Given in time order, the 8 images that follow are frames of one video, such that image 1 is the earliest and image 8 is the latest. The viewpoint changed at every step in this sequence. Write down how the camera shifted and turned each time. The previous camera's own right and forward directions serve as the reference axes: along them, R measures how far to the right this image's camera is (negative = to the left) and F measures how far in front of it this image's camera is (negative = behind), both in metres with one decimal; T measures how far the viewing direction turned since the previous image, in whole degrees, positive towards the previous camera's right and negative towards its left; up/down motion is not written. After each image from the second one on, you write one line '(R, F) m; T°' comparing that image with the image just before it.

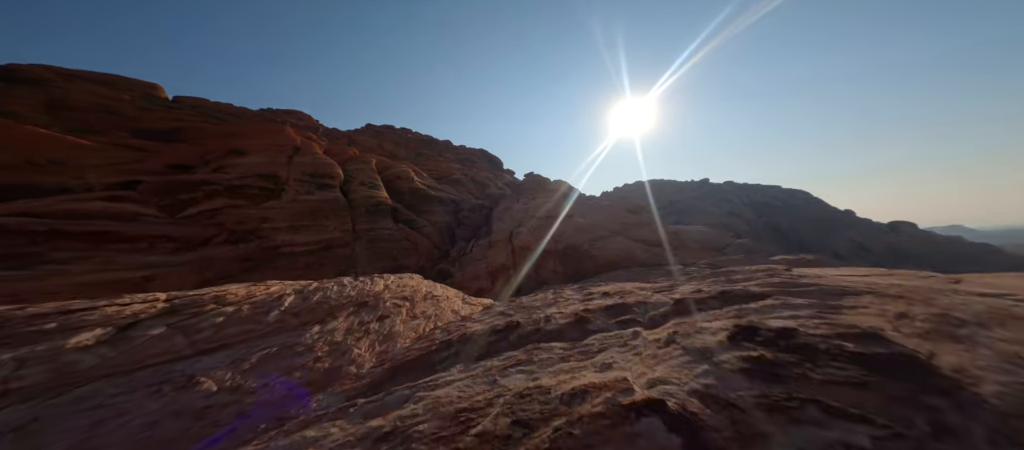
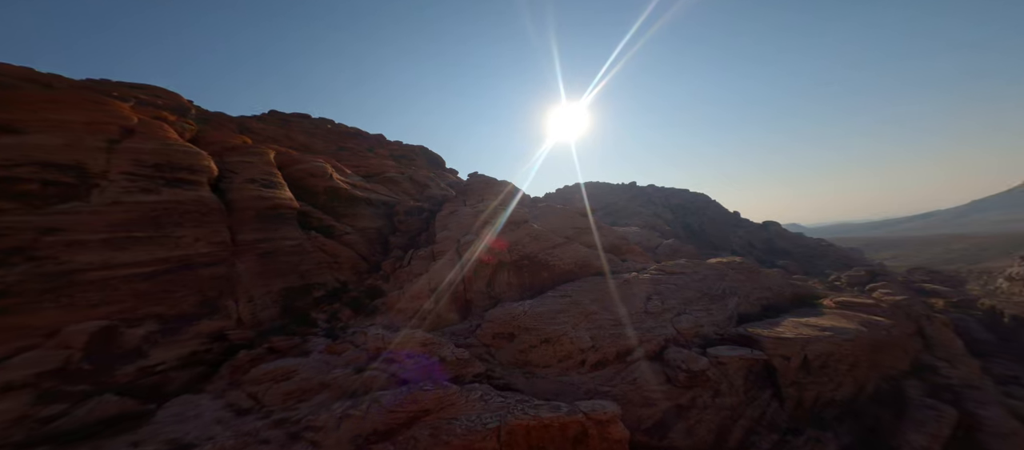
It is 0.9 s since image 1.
(-0.3, +2.5) m; +10°
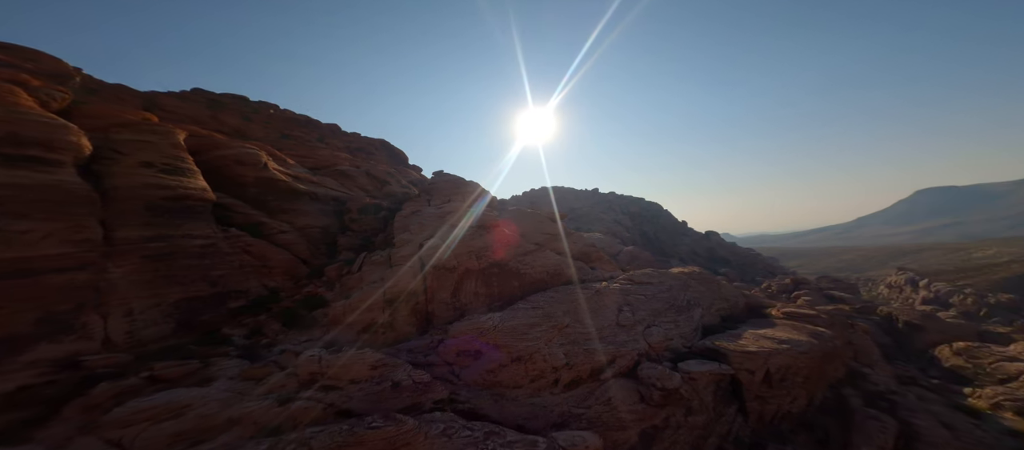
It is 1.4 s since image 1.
(-0.4, +1.3) m; +7°
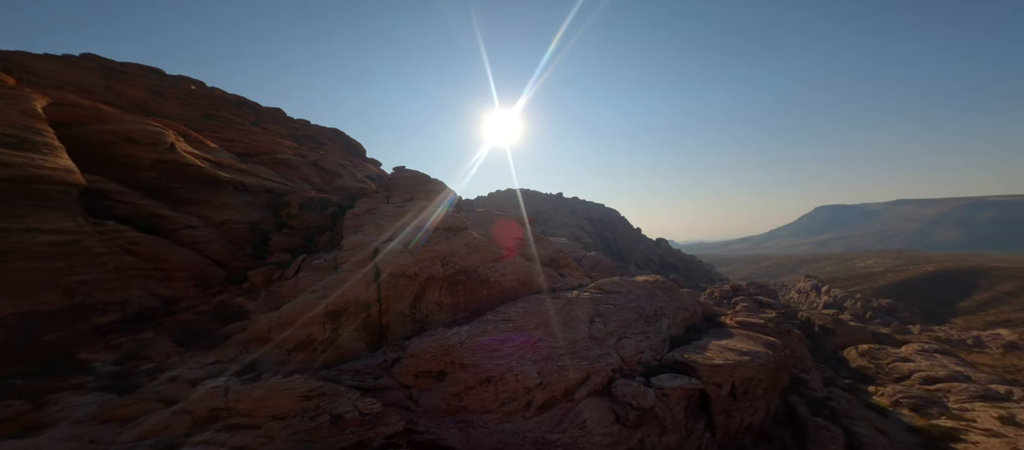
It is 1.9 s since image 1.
(-0.4, +1.2) m; +6°
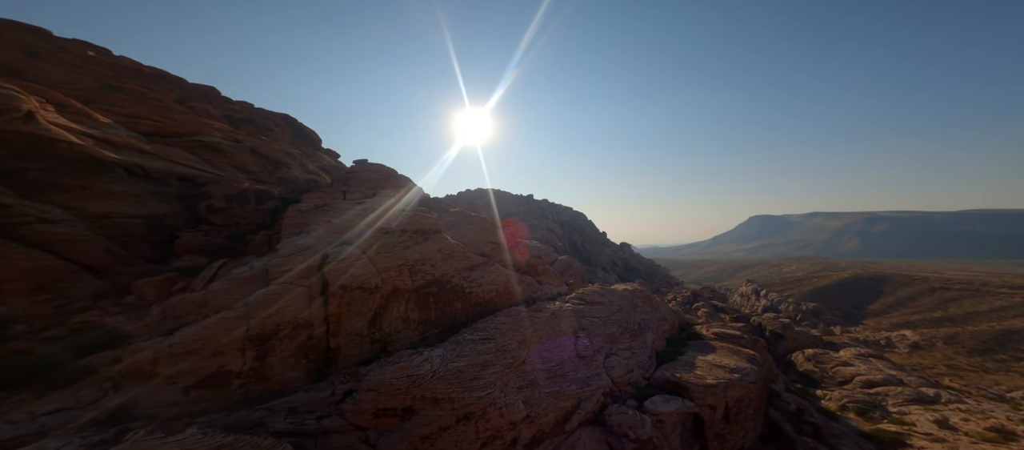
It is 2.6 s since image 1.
(-0.6, +1.8) m; +6°
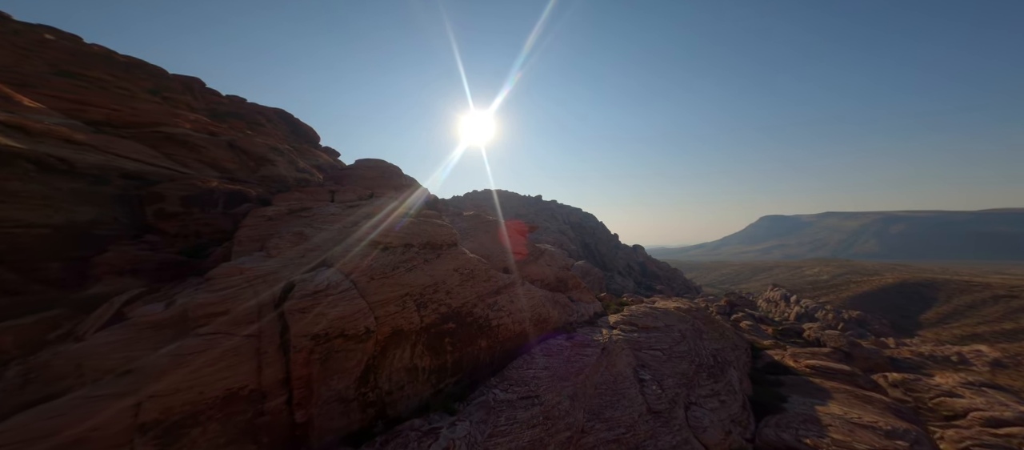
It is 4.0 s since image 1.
(-0.9, +3.4) m; -1°
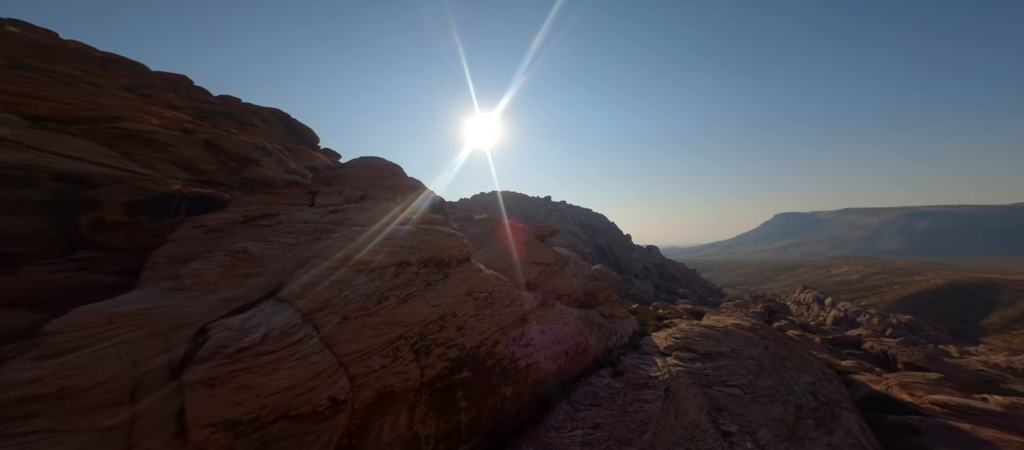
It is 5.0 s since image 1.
(-0.4, +2.6) m; -2°
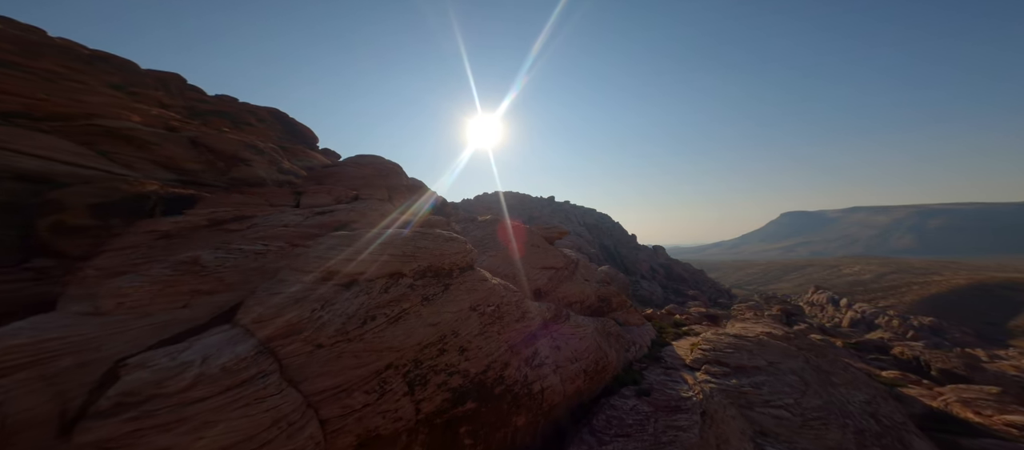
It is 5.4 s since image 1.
(-0.1, +1.0) m; -1°
